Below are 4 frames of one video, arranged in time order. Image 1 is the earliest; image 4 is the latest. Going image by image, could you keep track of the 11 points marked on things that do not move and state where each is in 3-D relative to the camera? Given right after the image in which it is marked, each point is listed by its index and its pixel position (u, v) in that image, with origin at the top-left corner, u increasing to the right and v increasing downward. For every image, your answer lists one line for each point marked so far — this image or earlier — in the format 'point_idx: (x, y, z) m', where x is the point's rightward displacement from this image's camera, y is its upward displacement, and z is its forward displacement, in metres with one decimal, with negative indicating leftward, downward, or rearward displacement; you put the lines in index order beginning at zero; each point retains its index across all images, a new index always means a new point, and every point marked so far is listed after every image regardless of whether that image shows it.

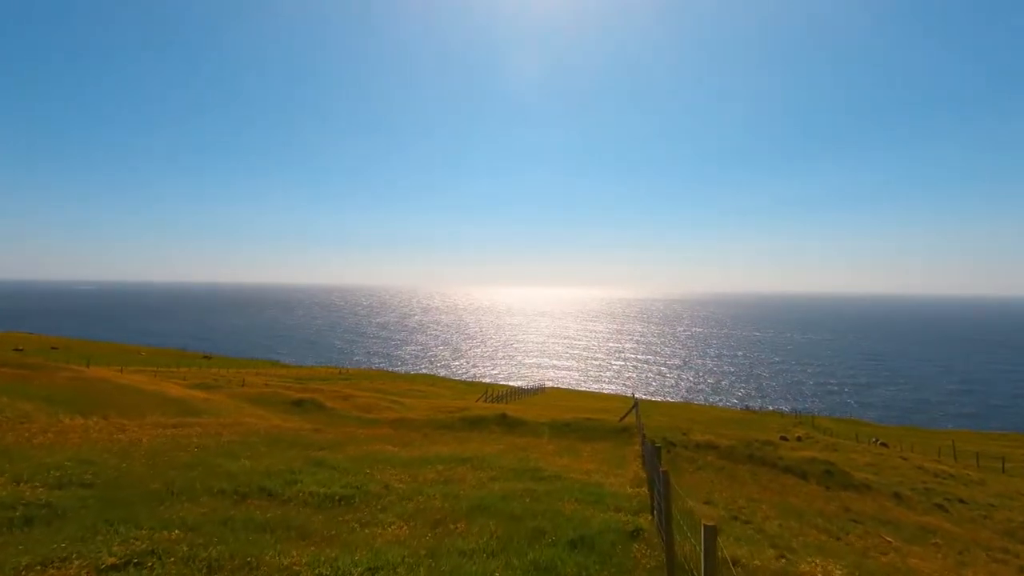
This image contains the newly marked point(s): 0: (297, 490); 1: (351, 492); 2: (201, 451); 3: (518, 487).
0: (-6.4, -5.9, +13.9) m
1: (-4.9, -6.0, +14.0) m
2: (-11.7, -6.1, +17.7) m
3: (+0.2, -7.0, +16.5) m
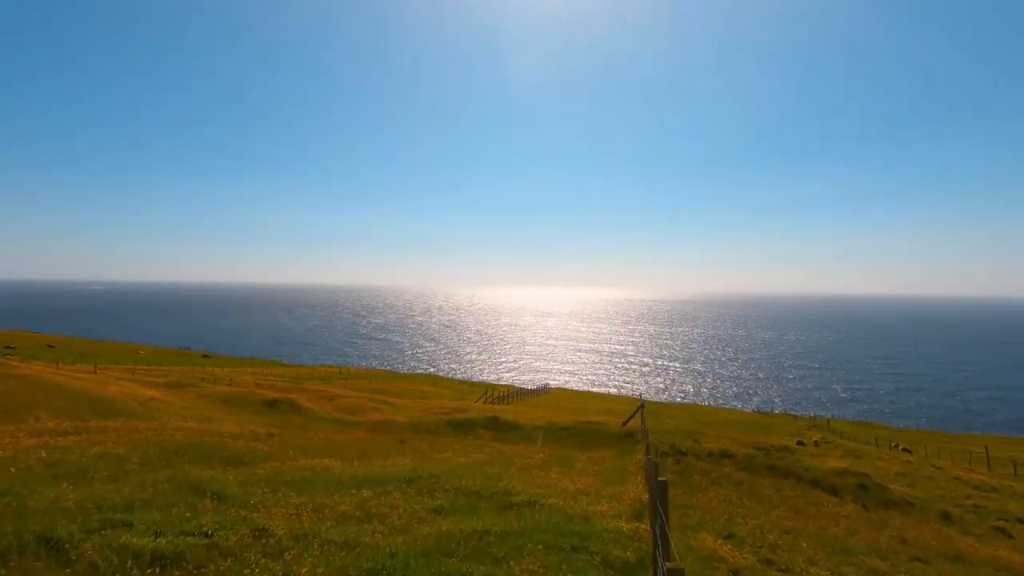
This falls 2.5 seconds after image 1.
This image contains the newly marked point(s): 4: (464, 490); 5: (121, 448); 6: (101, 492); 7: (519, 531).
0: (-7.9, -4.8, +9.0) m
1: (-6.3, -4.9, +9.0) m
2: (-13.1, -5.0, +12.8) m
3: (-1.2, -5.9, +11.6) m
4: (-1.6, -6.9, +16.1) m
5: (-14.9, -6.1, +18.0) m
6: (-10.0, -5.0, +11.6) m
7: (+0.2, -6.3, +12.3) m
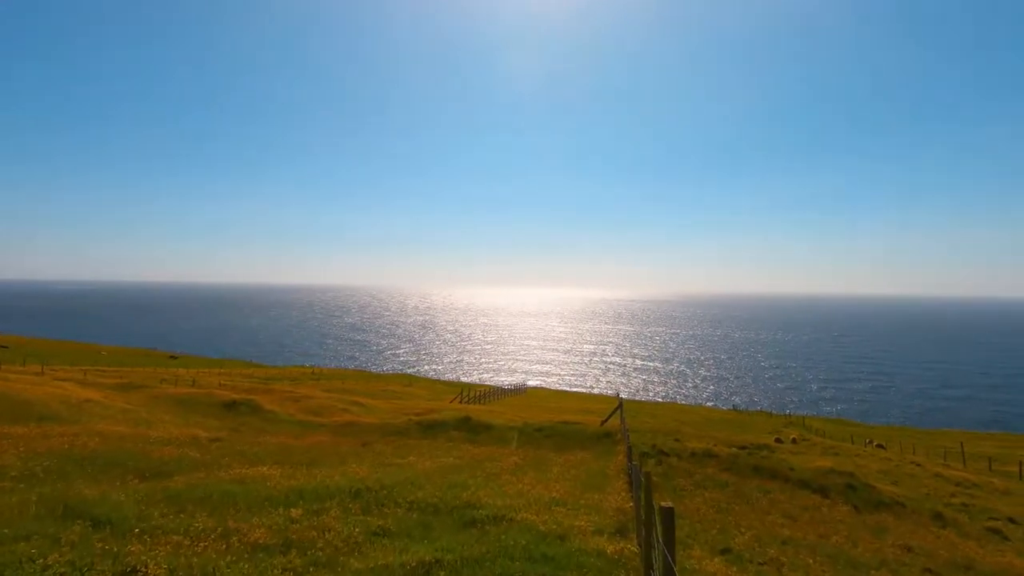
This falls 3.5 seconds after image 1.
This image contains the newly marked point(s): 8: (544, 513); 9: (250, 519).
0: (-8.6, -4.2, +6.3) m
1: (-7.0, -4.3, +6.4) m
2: (-14.0, -4.4, +9.9) m
3: (-2.0, -5.3, +9.2) m
4: (-2.6, -6.3, +13.7) m
5: (-16.0, -5.4, +15.0) m
6: (-10.9, -4.4, +8.8) m
7: (-0.7, -5.7, +10.0) m
8: (+1.0, -7.1, +14.9) m
9: (-6.0, -5.3, +10.9) m
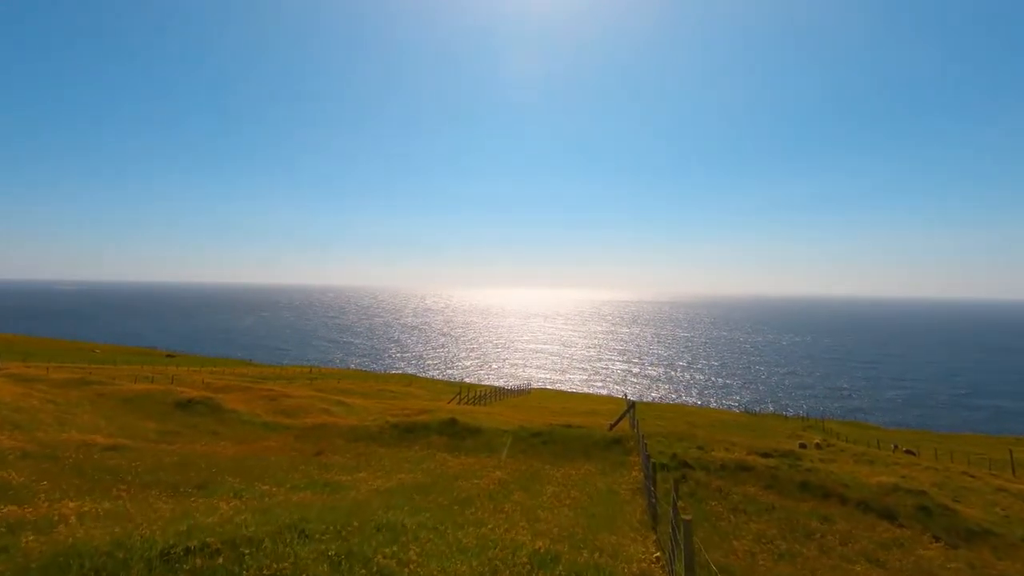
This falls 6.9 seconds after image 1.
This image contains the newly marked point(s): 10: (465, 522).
0: (-9.6, -2.5, +0.1) m
1: (-8.0, -2.7, +0.2) m
2: (-14.9, -2.7, +3.8) m
3: (-3.0, -3.7, +2.9) m
4: (-3.6, -4.6, +7.4) m
5: (-16.9, -3.8, +8.9) m
6: (-11.8, -2.7, +2.6) m
7: (-1.6, -4.1, +3.7) m
8: (+0.1, -5.5, +8.6) m
9: (-7.0, -3.7, +4.7) m
10: (-1.3, -6.3, +12.8) m
